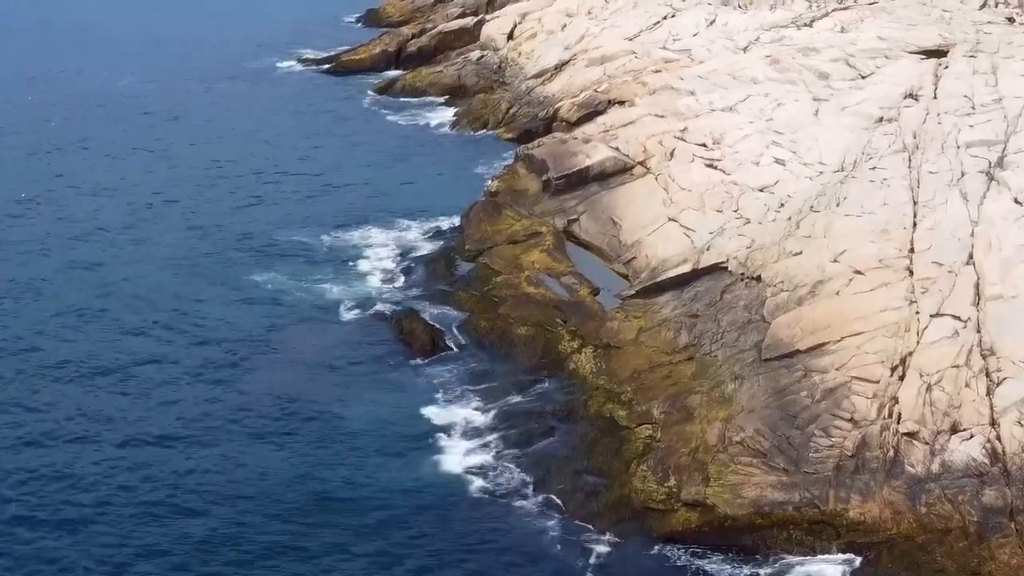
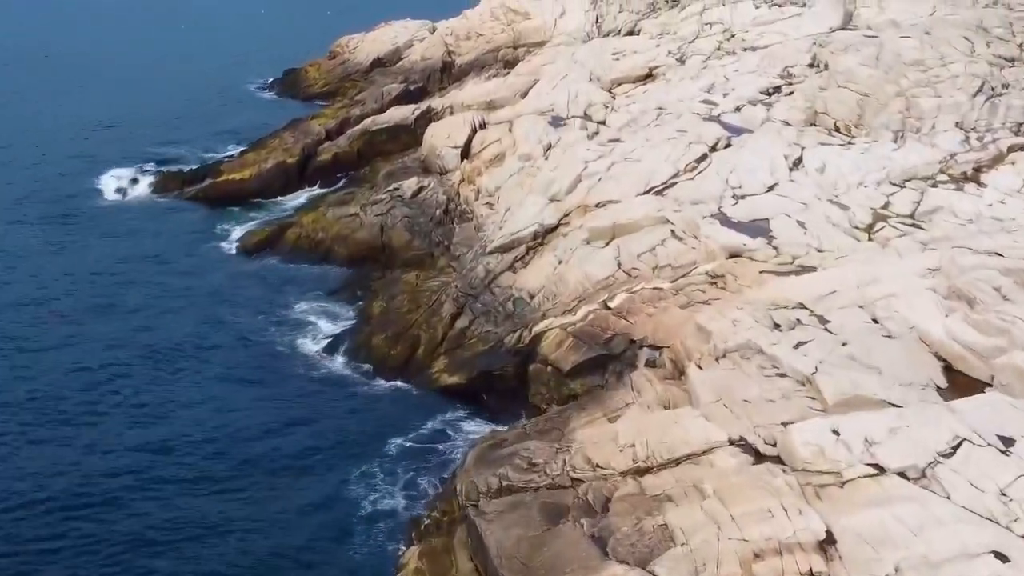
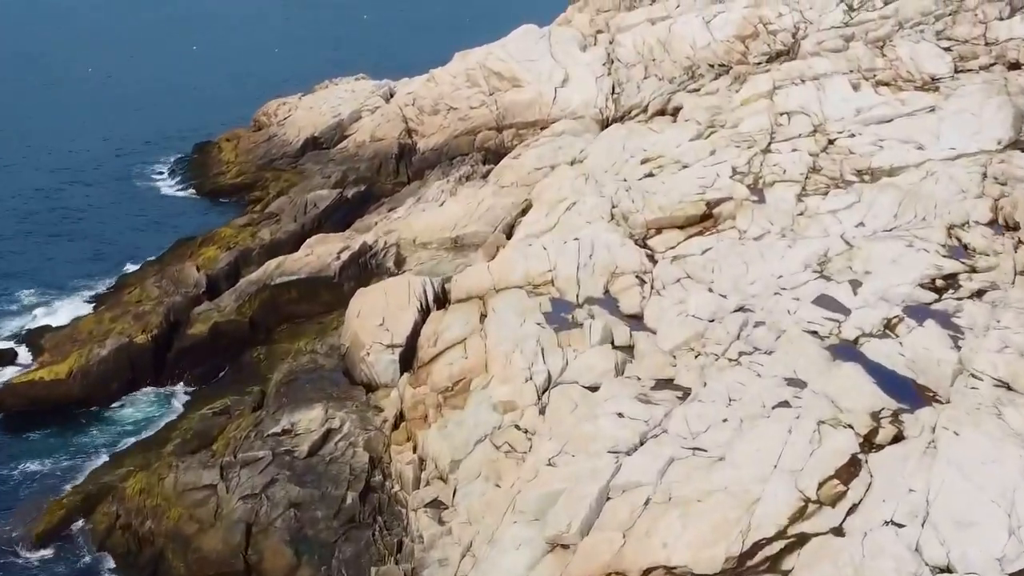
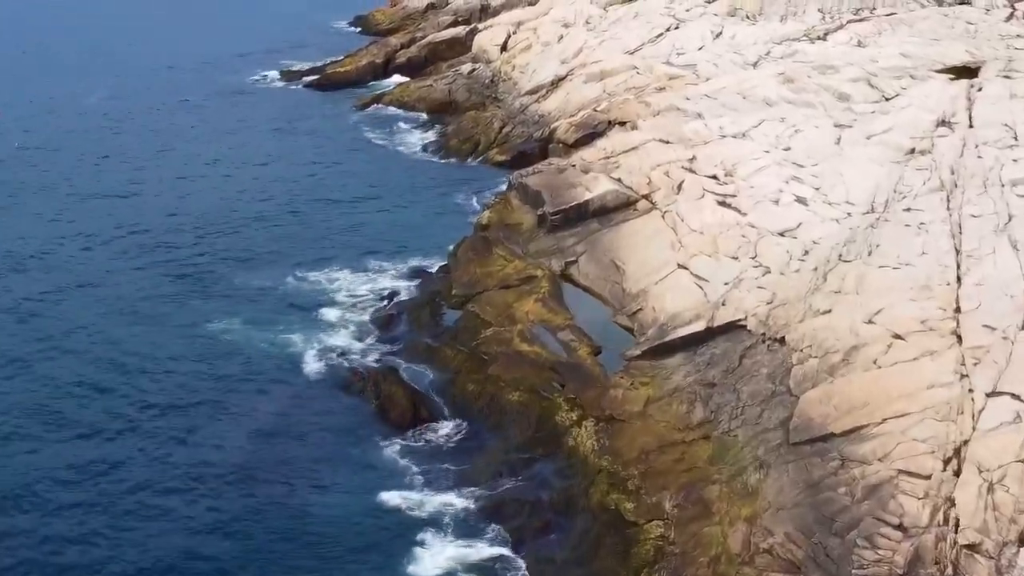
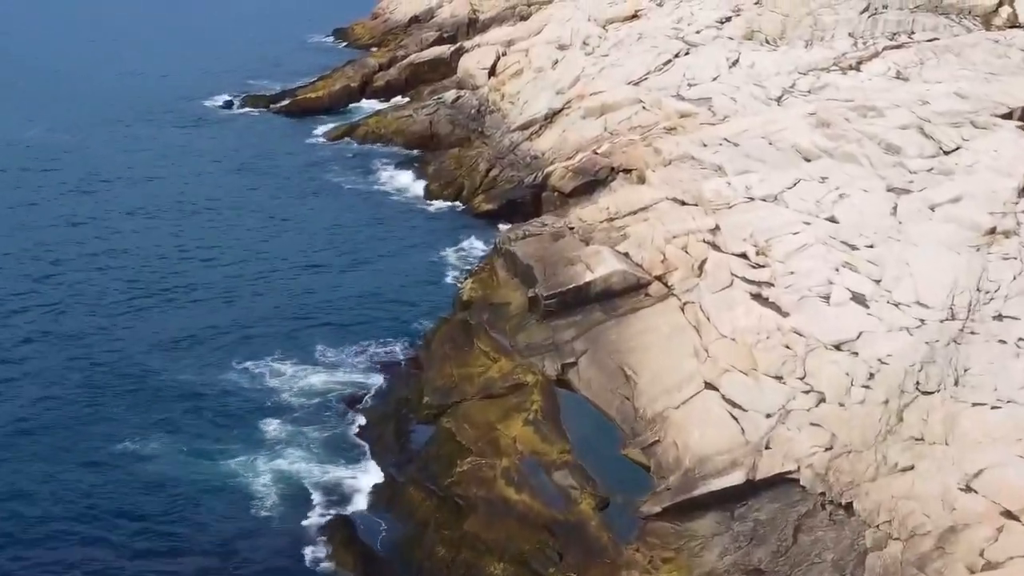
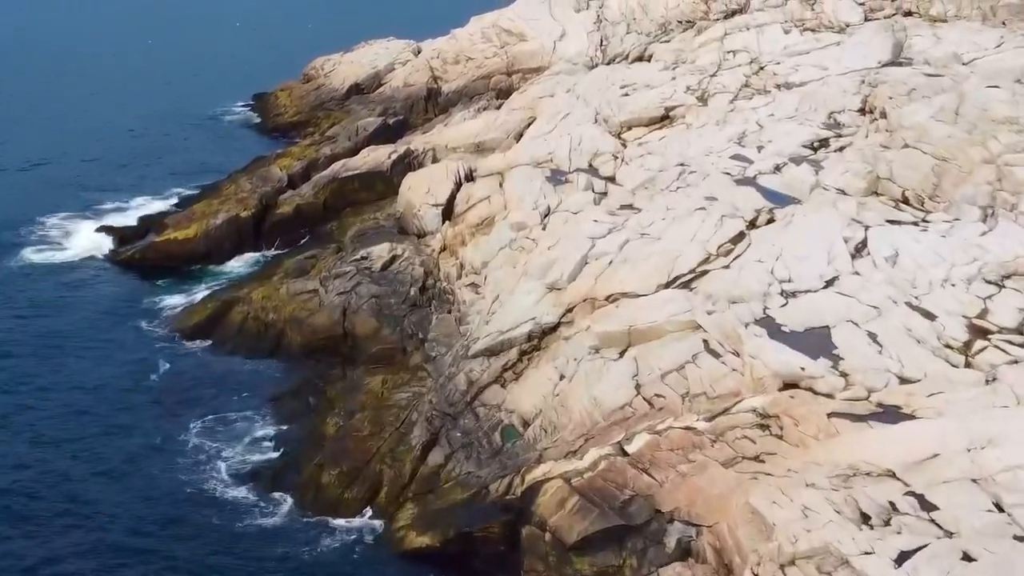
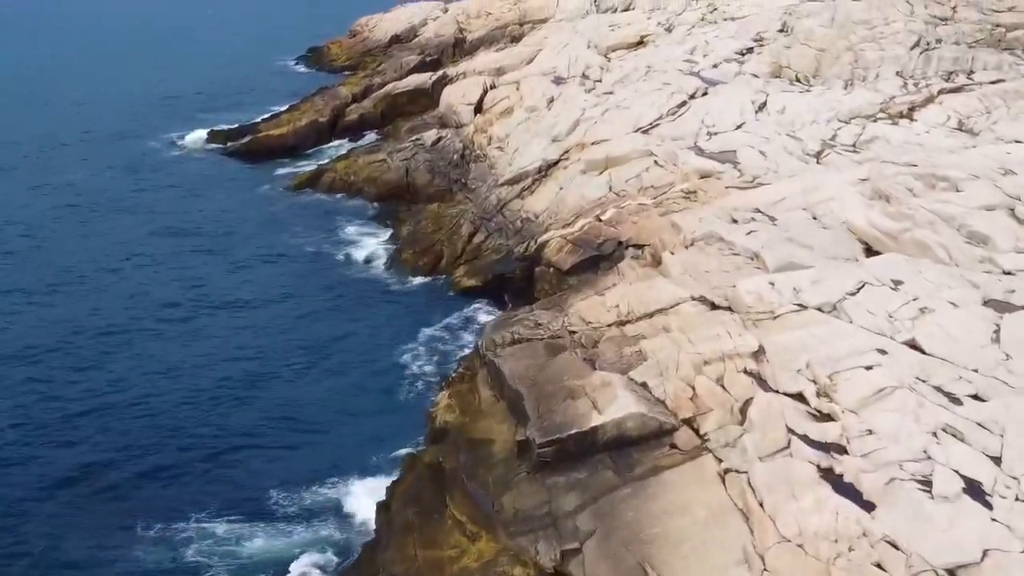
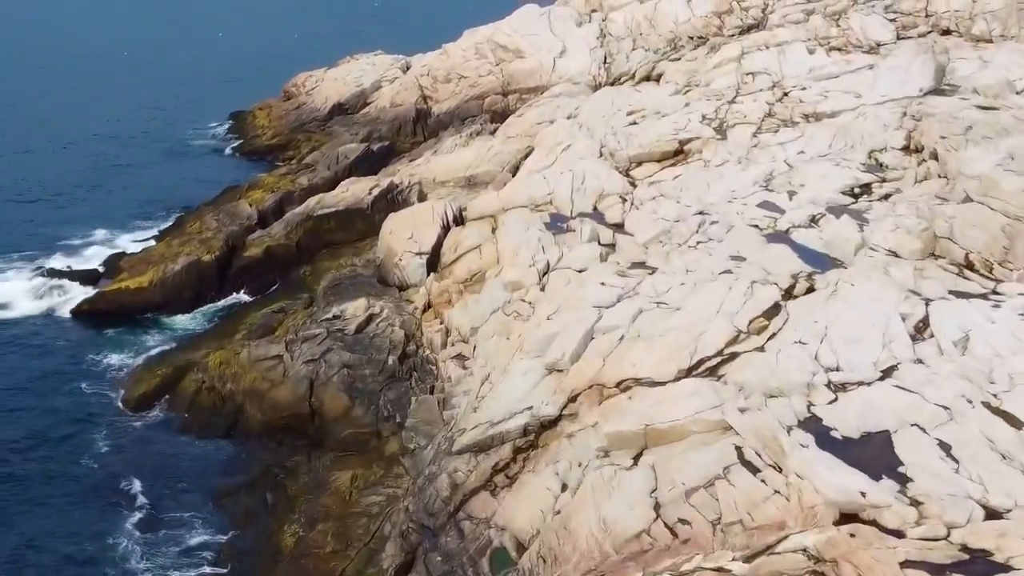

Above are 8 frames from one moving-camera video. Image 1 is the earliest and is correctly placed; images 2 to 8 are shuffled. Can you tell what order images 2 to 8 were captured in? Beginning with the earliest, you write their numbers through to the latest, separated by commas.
4, 5, 7, 2, 6, 8, 3
